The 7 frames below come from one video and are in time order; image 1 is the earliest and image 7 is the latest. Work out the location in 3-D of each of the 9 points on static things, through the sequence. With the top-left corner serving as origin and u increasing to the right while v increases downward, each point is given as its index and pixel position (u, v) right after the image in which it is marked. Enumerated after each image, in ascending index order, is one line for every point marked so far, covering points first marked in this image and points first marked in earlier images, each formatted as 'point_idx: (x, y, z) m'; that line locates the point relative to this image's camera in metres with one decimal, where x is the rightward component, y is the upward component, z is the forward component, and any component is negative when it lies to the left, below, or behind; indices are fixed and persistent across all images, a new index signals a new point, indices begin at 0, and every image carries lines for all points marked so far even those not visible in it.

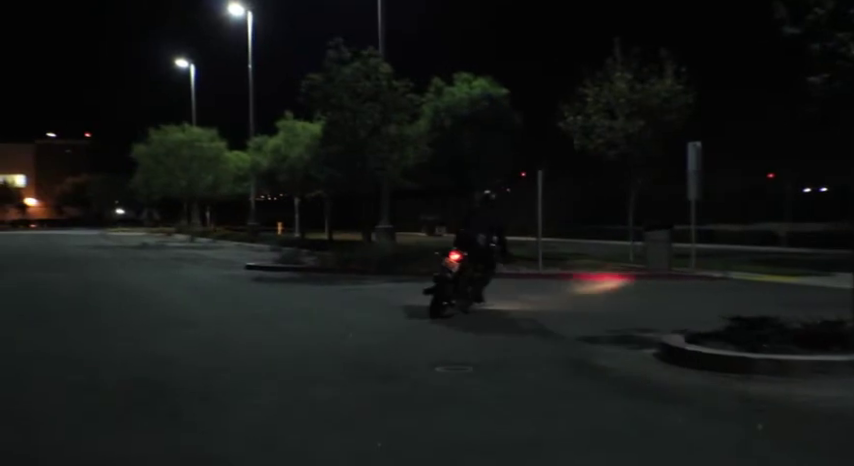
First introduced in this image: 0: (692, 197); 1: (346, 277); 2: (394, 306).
0: (+5.6, +0.8, +18.8) m
1: (-1.7, -0.9, +18.3) m
2: (-0.6, -1.2, +14.6) m
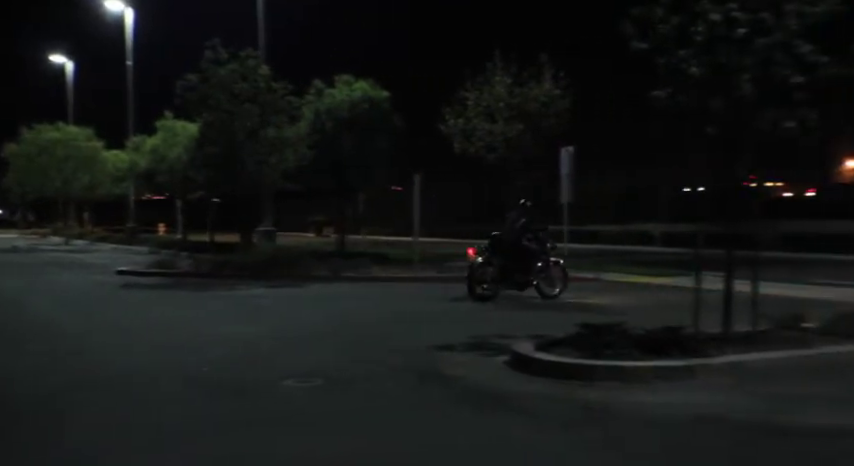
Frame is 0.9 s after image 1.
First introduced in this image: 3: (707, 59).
0: (+3.0, +0.7, +19.2) m
1: (-4.2, -1.0, +18.0) m
2: (-2.7, -1.3, +14.4) m
3: (+3.2, +2.0, +10.1) m
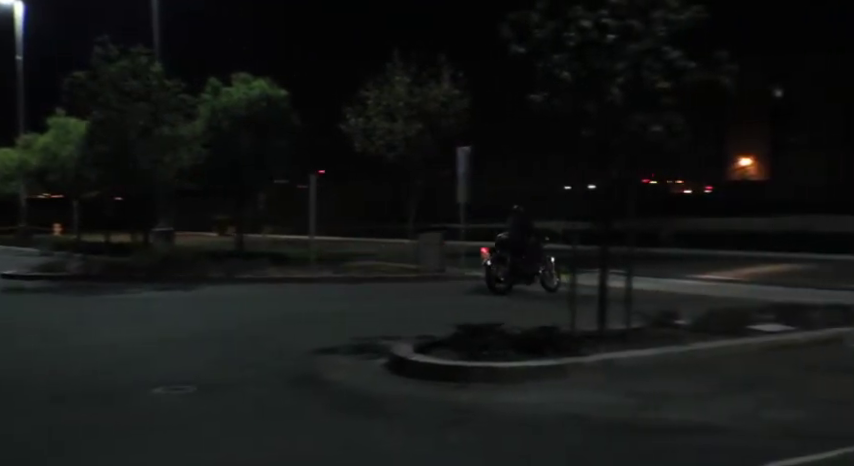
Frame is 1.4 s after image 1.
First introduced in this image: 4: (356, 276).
0: (+0.8, +0.7, +19.4) m
1: (-6.3, -1.0, +17.5) m
2: (-4.5, -1.3, +14.1) m
3: (+1.8, +2.0, +10.4) m
4: (-1.5, -0.9, +18.3) m
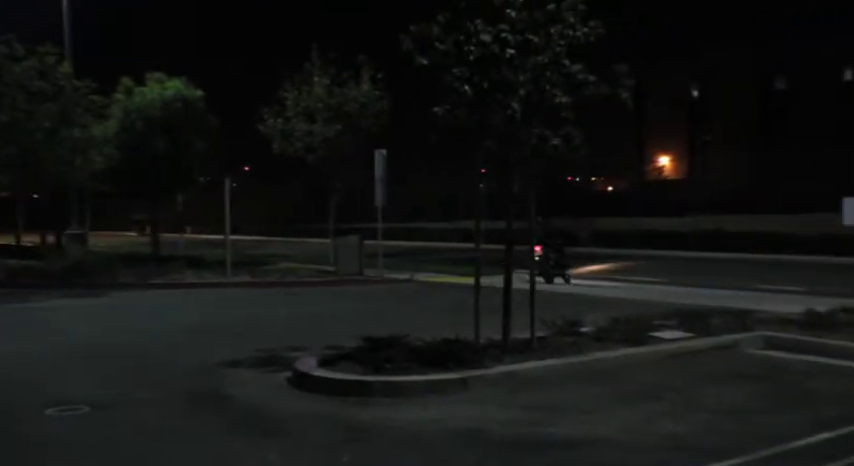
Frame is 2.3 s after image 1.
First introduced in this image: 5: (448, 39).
0: (-1.0, +0.7, +19.4) m
1: (-7.9, -1.1, +17.0) m
2: (-5.9, -1.5, +13.7) m
3: (+0.6, +1.8, +10.4) m
4: (-3.2, -1.0, +18.1) m
5: (+0.3, +2.4, +10.7) m
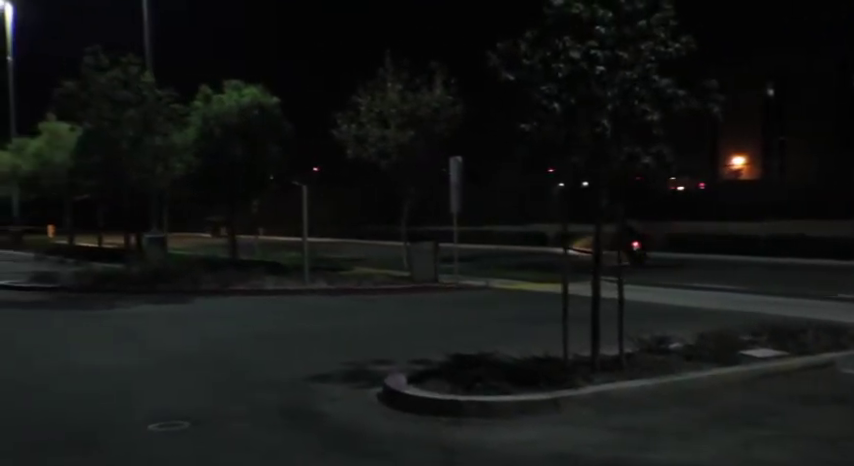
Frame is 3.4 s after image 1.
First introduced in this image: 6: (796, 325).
0: (+0.6, +0.5, +19.5) m
1: (-6.4, -1.3, +17.5) m
2: (-4.6, -1.6, +14.1) m
3: (+1.7, +1.6, +10.4) m
4: (-1.7, -1.1, +18.3) m
5: (+1.3, +2.2, +10.7) m
6: (+5.5, -1.4, +13.2) m
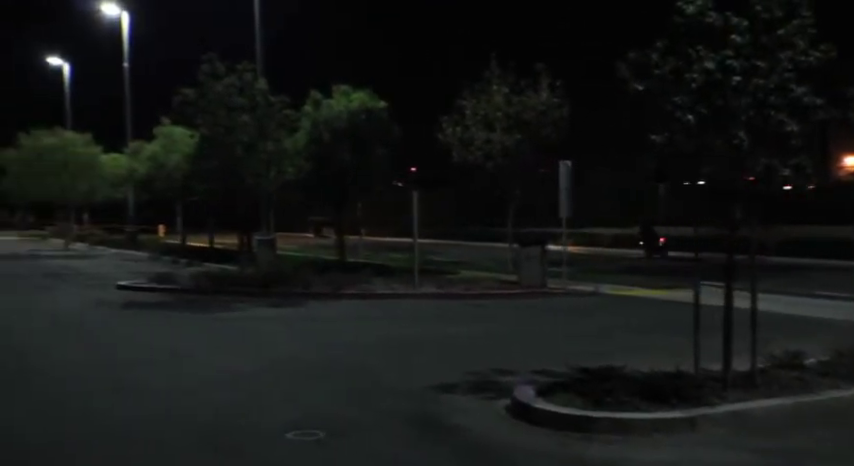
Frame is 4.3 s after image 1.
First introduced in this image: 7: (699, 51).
0: (+3.0, +0.4, +19.3) m
1: (-4.2, -1.4, +18.1) m
2: (-2.7, -1.7, +14.5) m
3: (+3.2, +1.5, +10.2) m
4: (+0.6, -1.2, +18.4) m
5: (+2.9, +2.0, +10.5) m
6: (+7.3, -1.5, +12.6) m
7: (+3.2, +2.1, +10.2) m
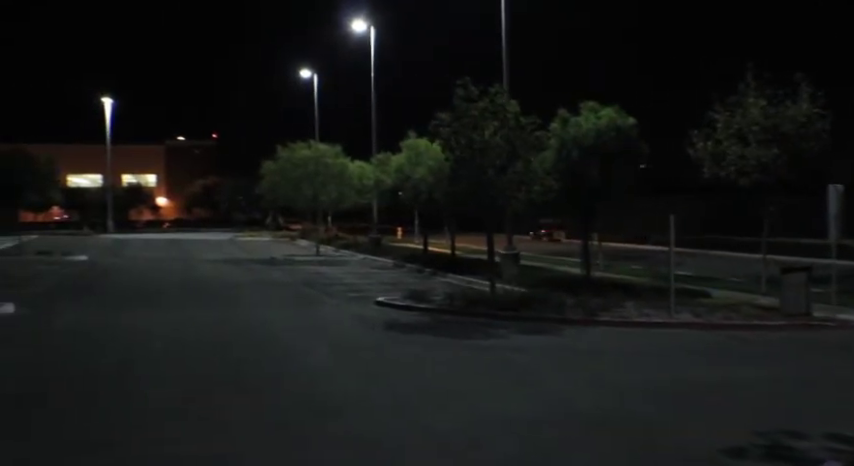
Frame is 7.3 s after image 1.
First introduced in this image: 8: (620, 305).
0: (+8.4, -0.1, +18.2) m
1: (+1.1, -1.9, +18.7) m
2: (+1.7, -2.4, +14.9) m
3: (+6.5, +0.7, +9.2) m
4: (+5.9, -1.8, +17.9) m
5: (+6.3, +1.2, +9.6) m
6: (+11.0, -2.3, +10.8) m
7: (+6.5, +1.3, +9.2) m
8: (+4.3, -1.5, +19.4) m
